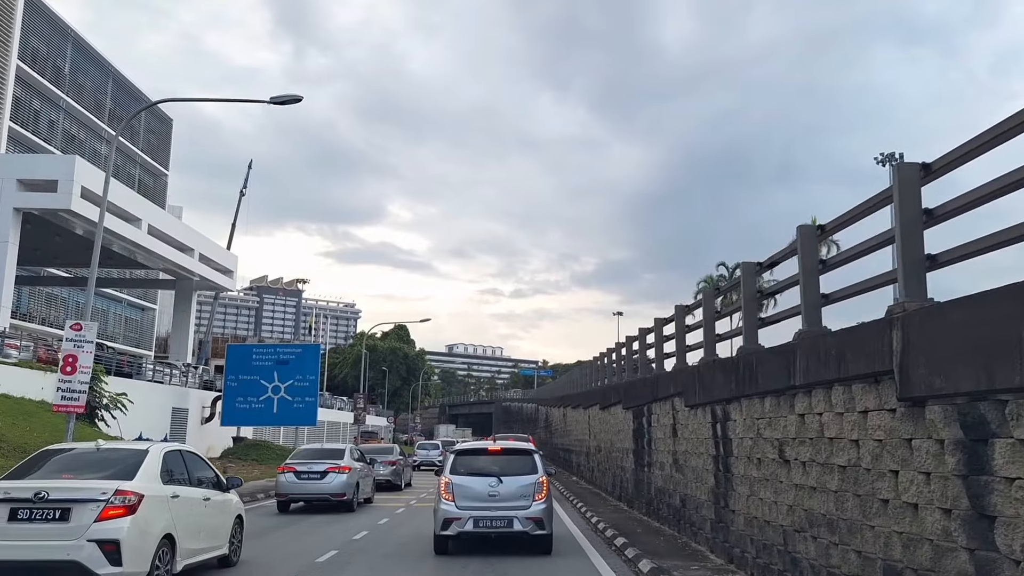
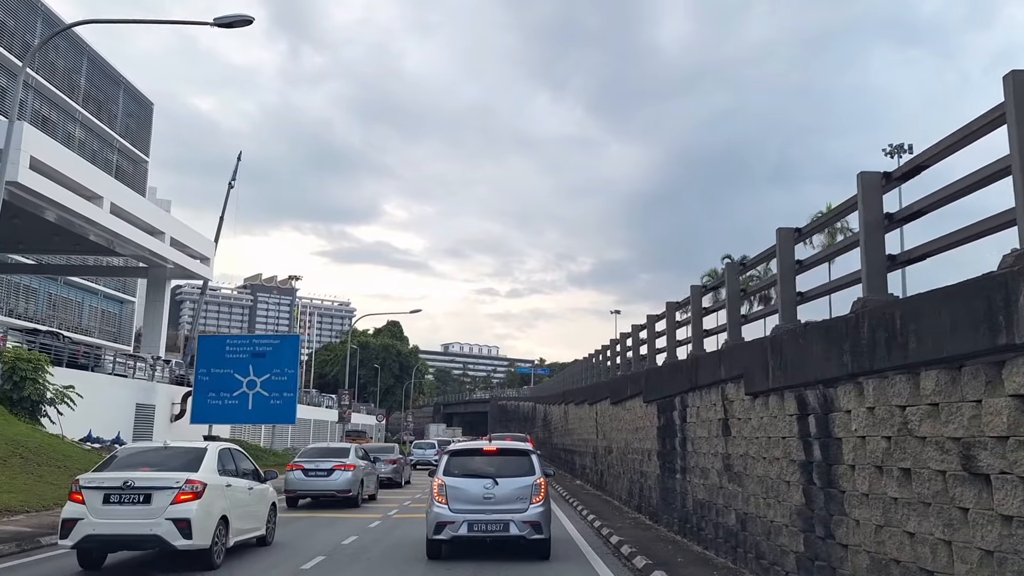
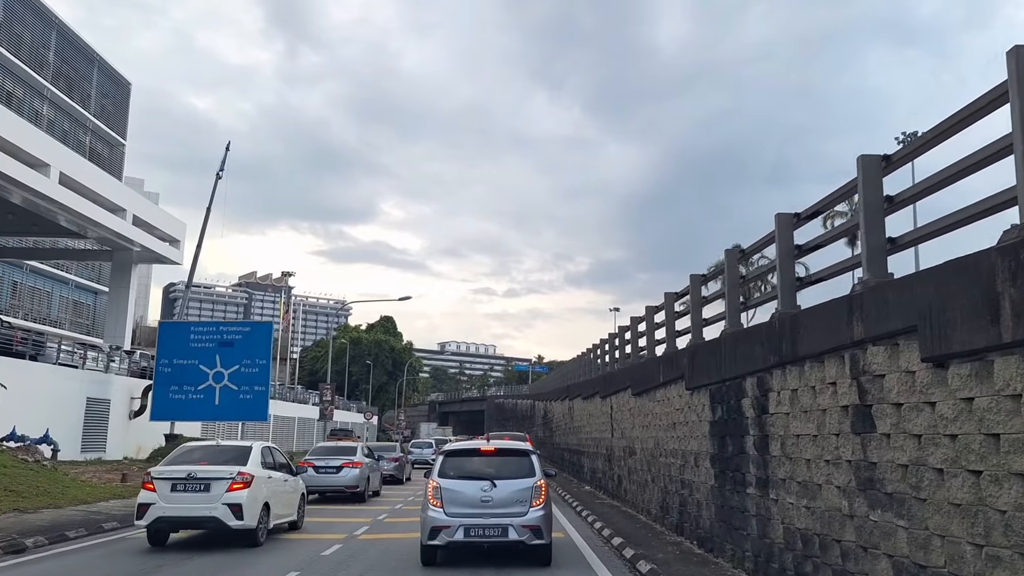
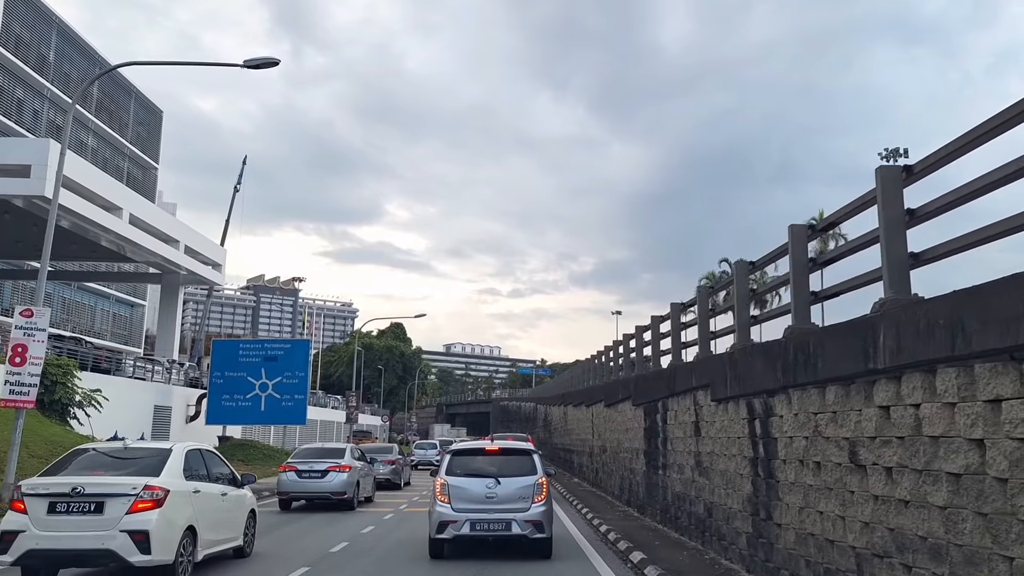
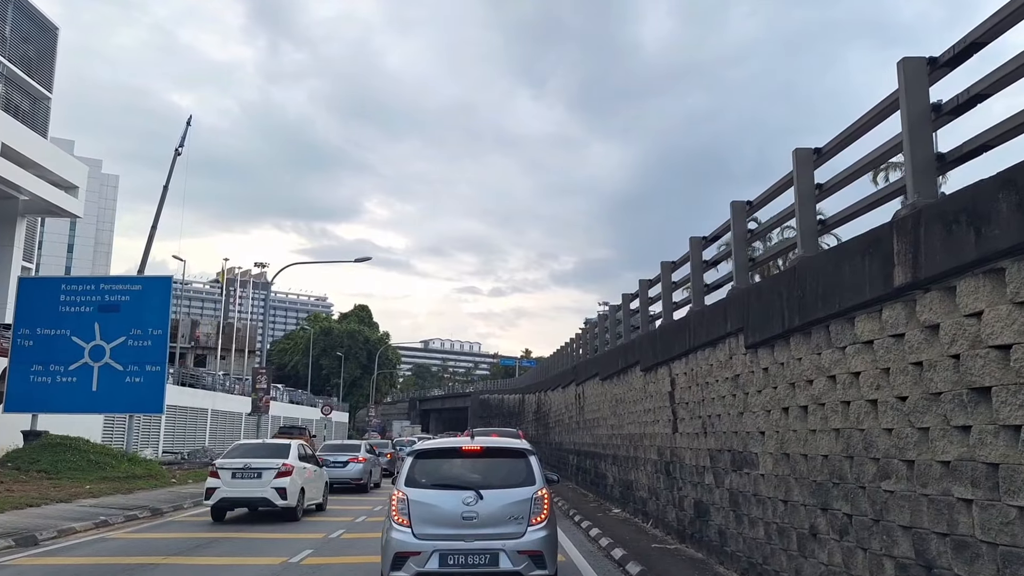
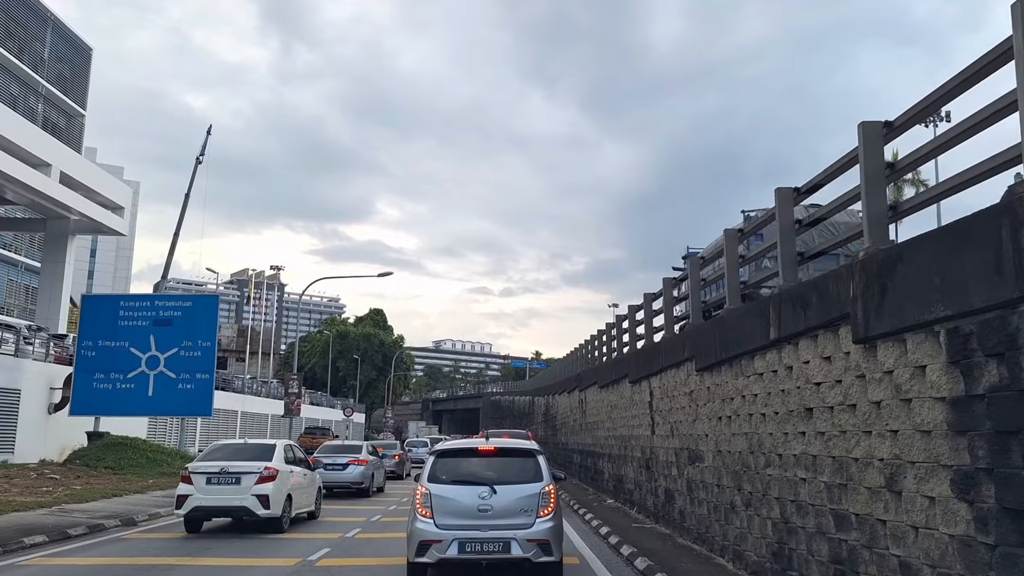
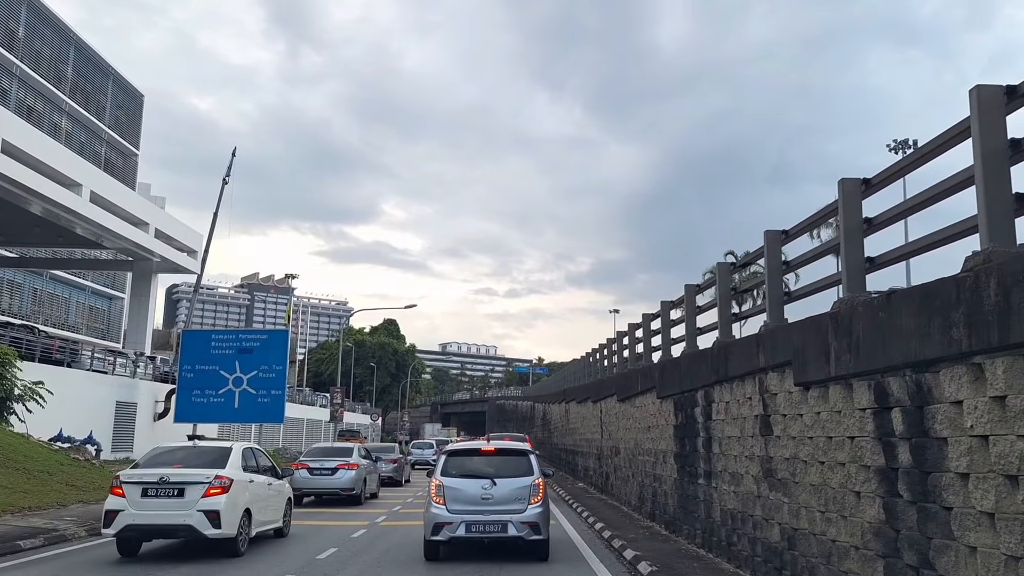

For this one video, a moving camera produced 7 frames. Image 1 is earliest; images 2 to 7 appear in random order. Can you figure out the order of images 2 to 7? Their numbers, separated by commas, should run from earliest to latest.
4, 2, 7, 3, 6, 5
